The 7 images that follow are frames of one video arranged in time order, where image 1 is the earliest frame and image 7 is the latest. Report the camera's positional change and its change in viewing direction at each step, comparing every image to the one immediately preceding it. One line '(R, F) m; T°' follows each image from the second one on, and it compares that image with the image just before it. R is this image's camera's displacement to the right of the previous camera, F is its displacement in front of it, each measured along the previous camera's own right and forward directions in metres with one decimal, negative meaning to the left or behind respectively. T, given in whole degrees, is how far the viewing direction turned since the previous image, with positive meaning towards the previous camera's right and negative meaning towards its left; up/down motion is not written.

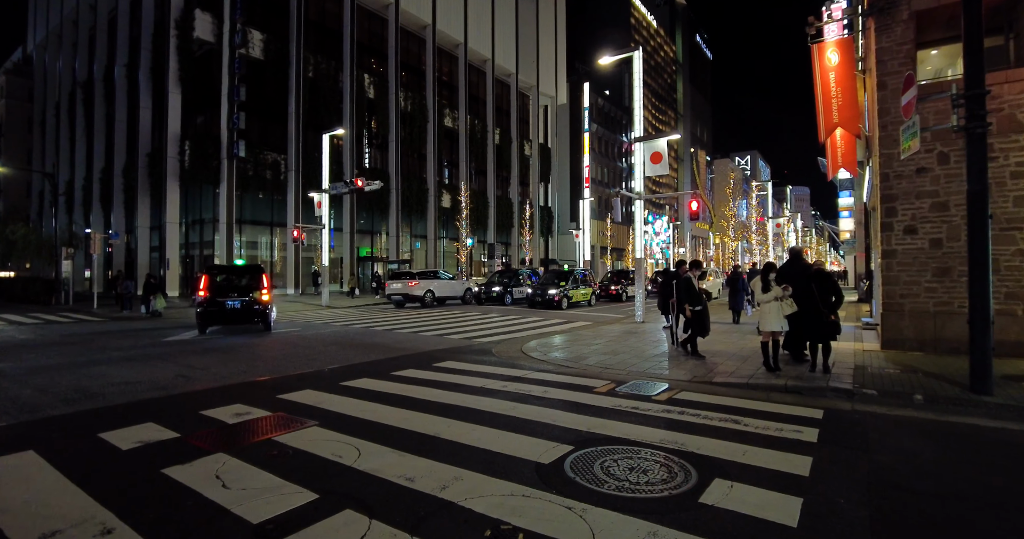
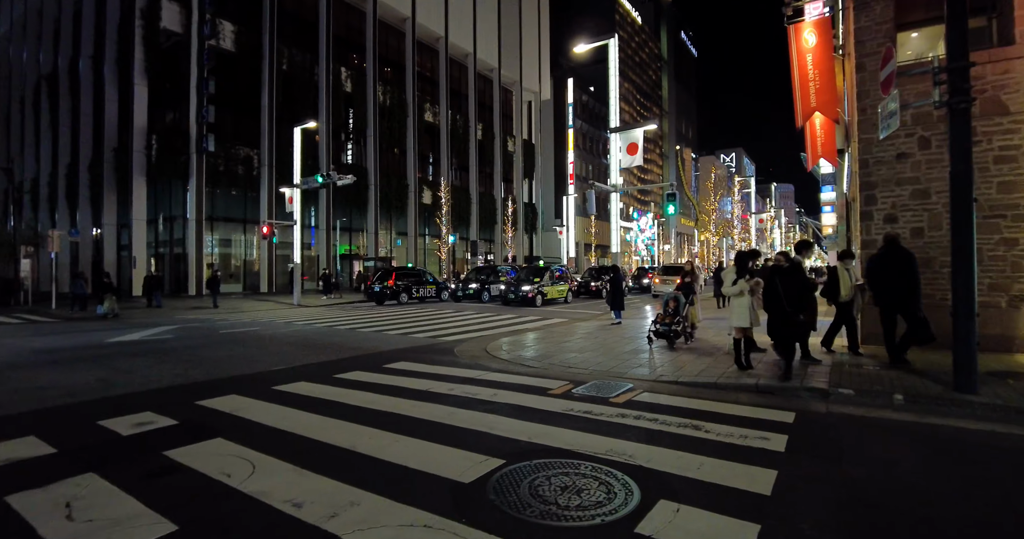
(+0.6, +0.7) m; +1°
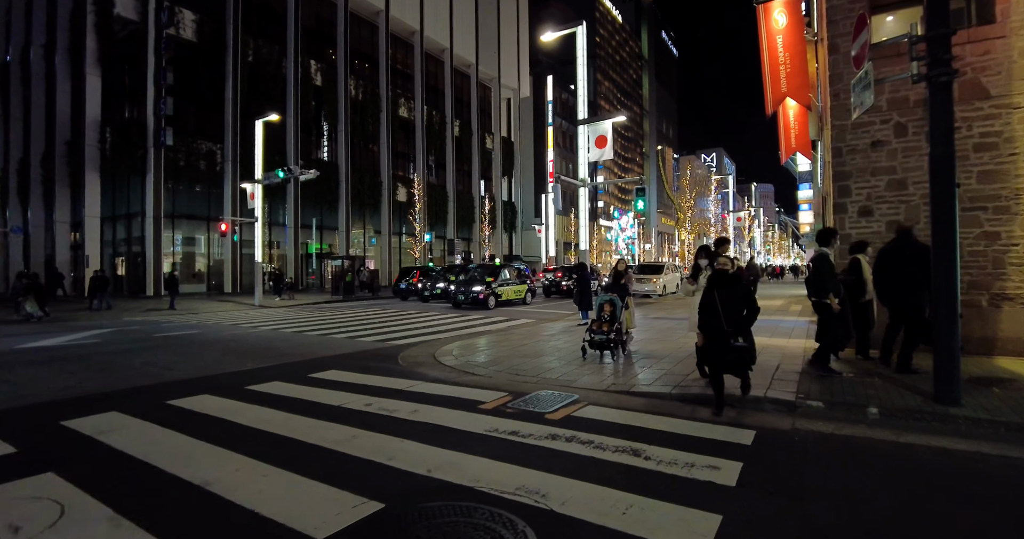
(+0.7, +0.9) m; +2°
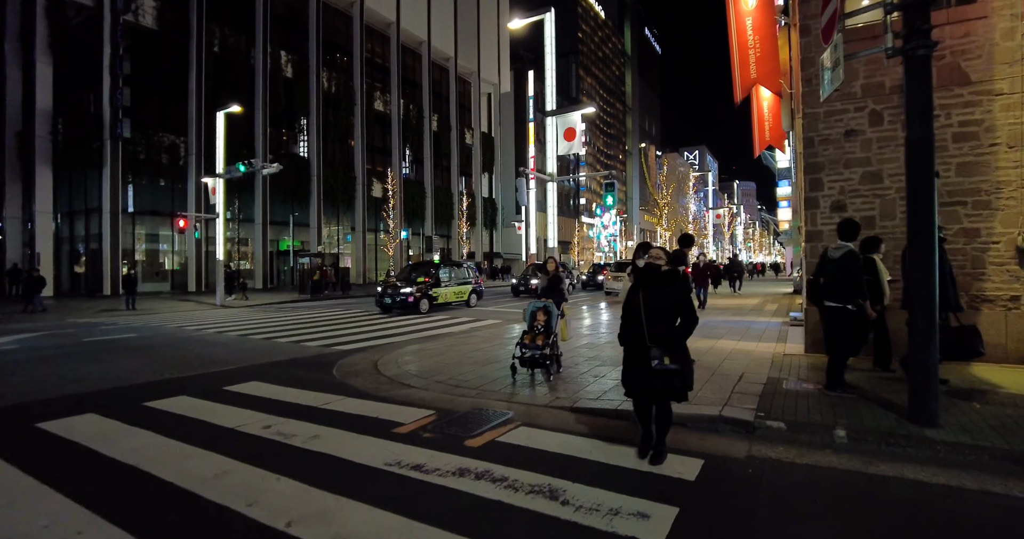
(+0.7, +0.8) m; +2°
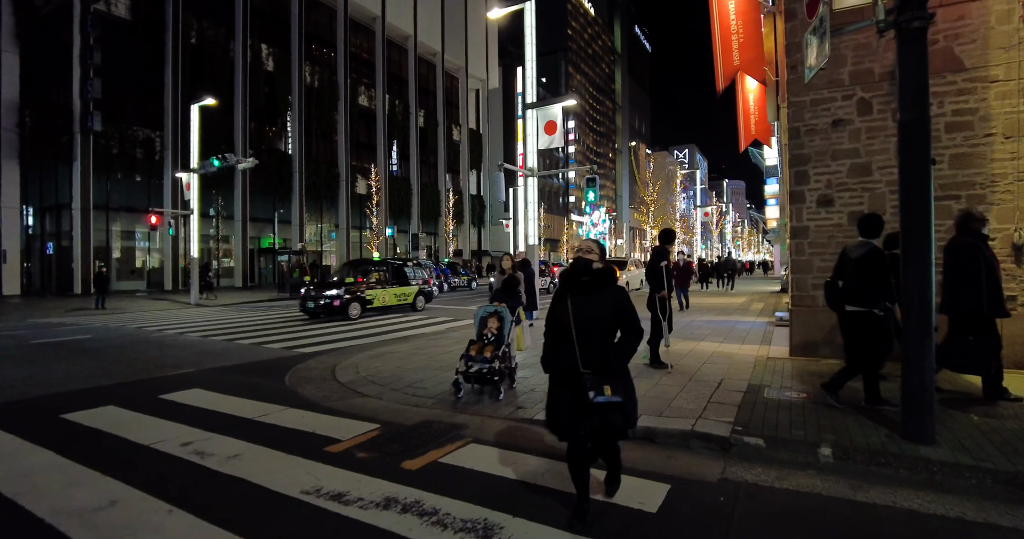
(+0.4, +0.5) m; +1°
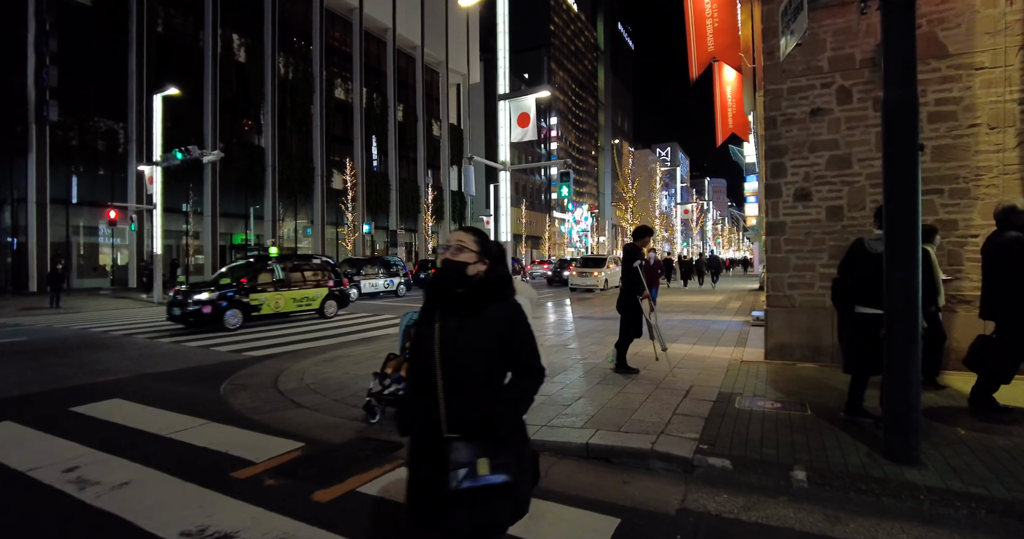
(+0.4, +0.6) m; +2°
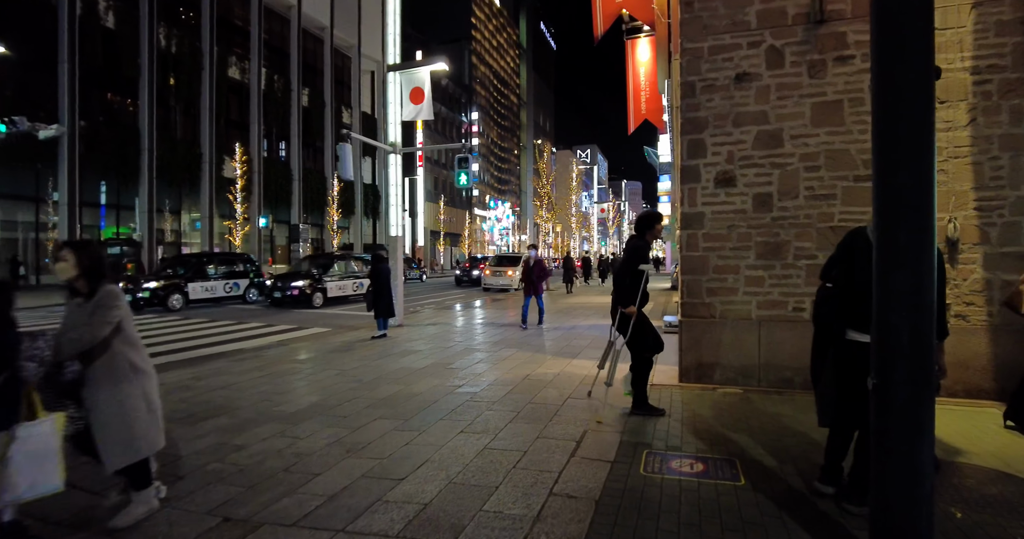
(+0.8, +1.7) m; +8°
